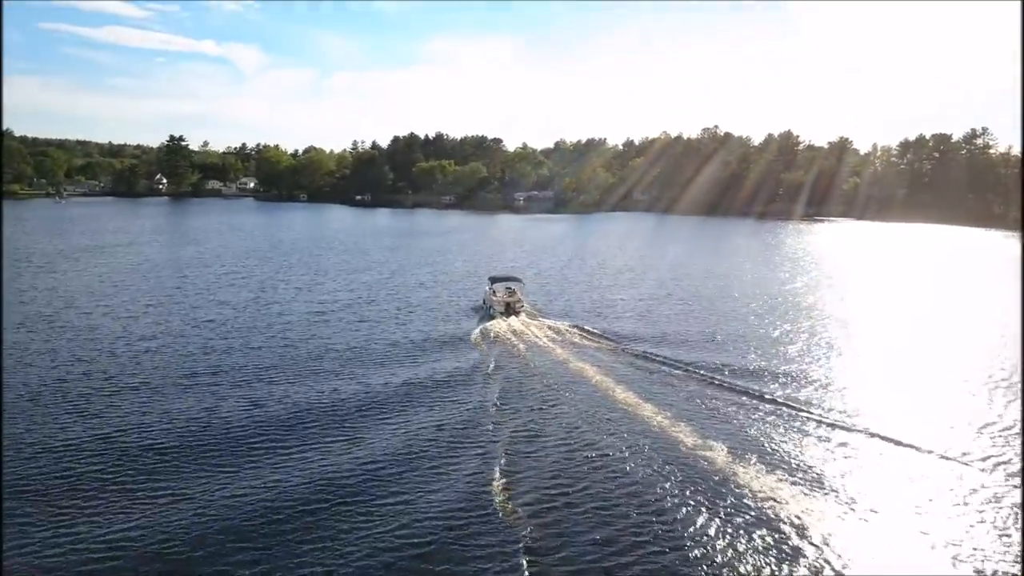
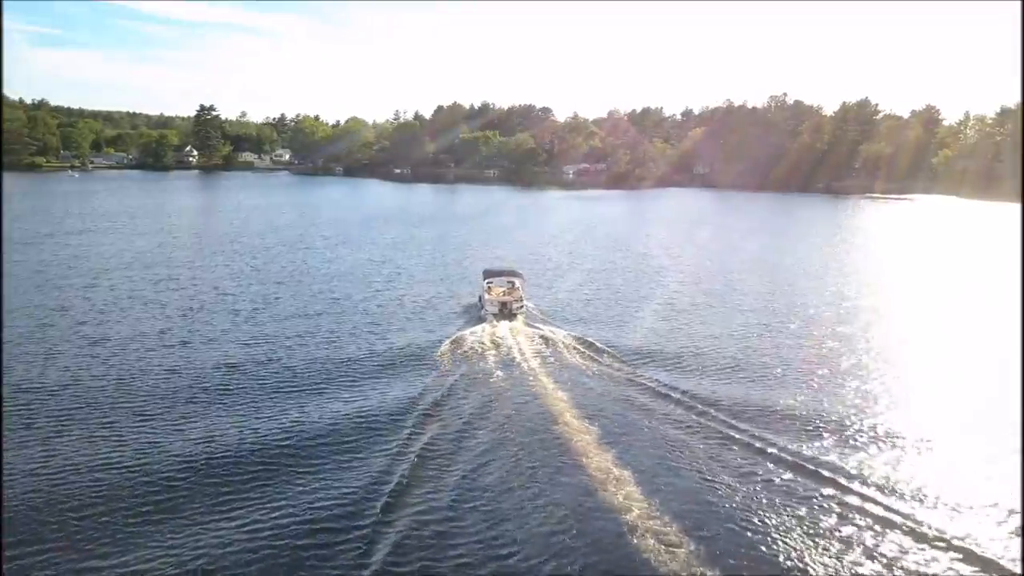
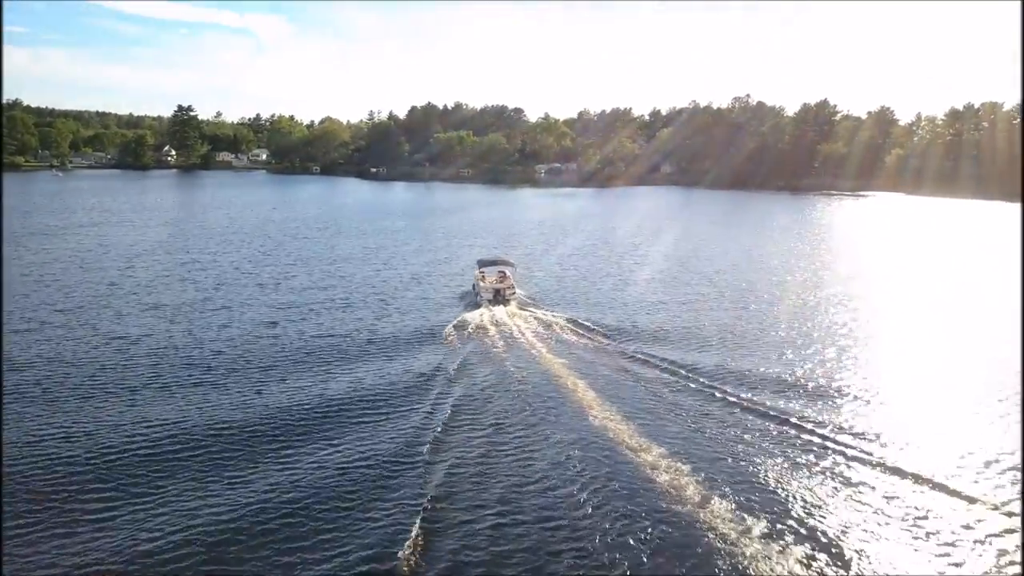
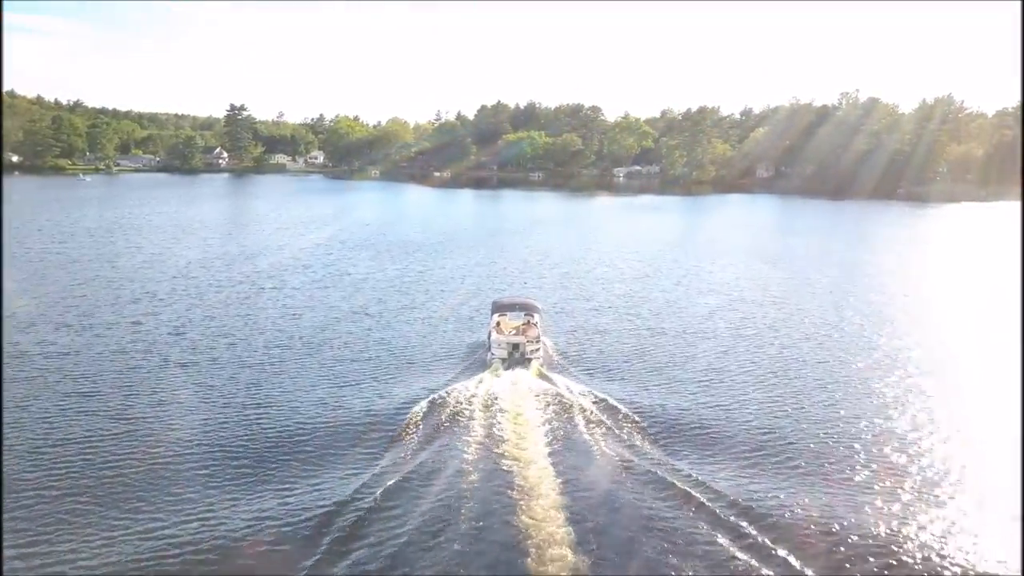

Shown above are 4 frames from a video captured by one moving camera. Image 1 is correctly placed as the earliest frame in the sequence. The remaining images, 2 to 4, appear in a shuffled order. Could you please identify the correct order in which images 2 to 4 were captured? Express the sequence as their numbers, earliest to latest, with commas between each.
3, 2, 4
